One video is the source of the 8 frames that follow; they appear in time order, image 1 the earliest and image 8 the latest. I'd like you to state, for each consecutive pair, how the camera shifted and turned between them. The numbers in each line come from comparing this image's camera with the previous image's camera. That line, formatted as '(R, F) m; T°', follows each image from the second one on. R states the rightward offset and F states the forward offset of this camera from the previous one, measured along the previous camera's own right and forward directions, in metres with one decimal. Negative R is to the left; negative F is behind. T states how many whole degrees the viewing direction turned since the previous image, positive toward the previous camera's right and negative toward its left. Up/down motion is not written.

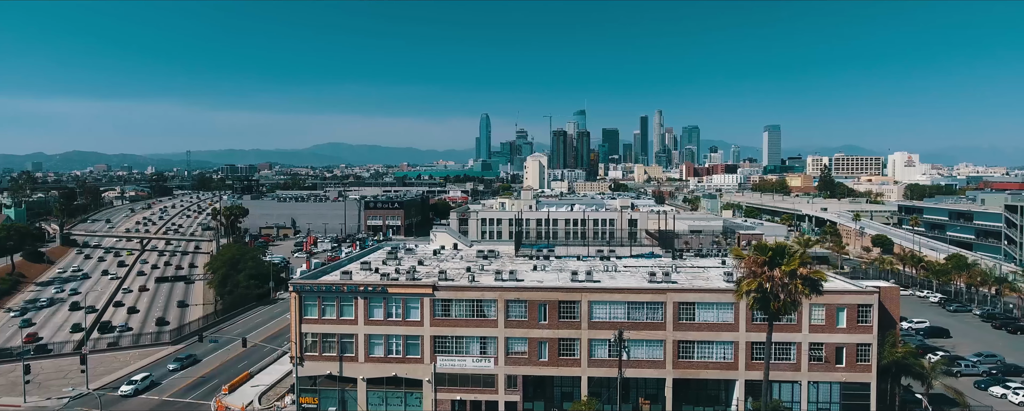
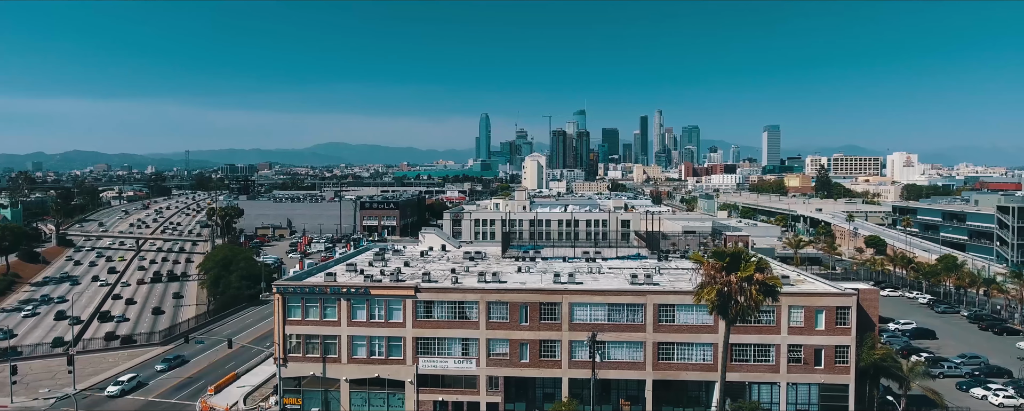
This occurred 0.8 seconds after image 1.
(+1.1, -0.3) m; 0°
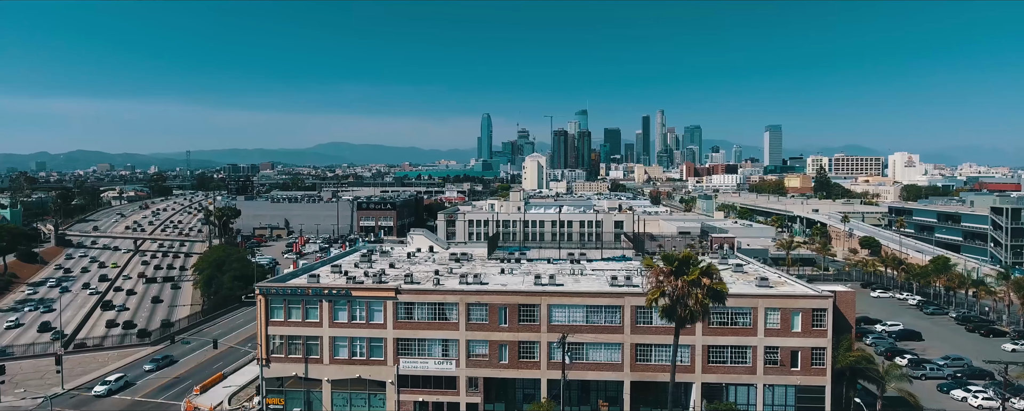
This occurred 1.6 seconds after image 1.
(+1.4, -0.4) m; 0°
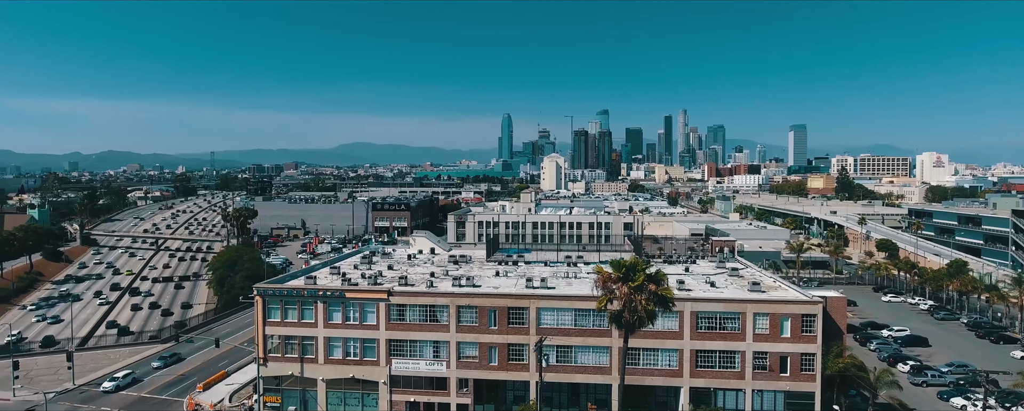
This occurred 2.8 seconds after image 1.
(+2.0, -0.4) m; -2°
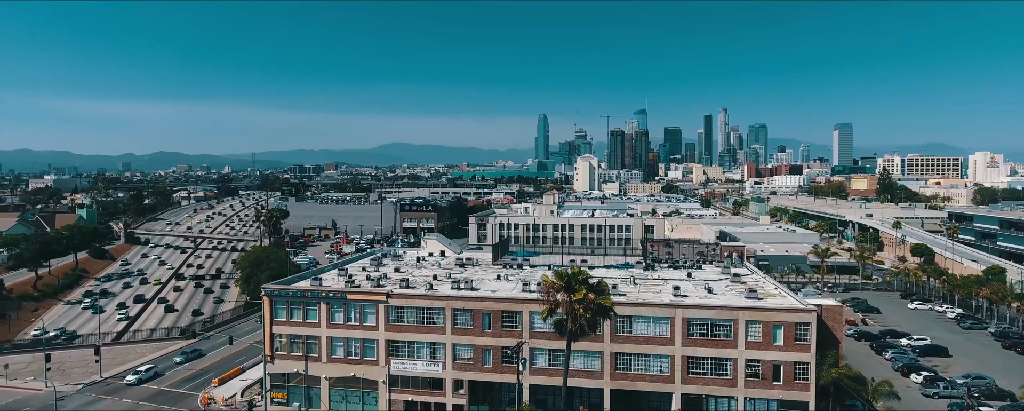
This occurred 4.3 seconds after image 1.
(+2.7, -0.6) m; -4°
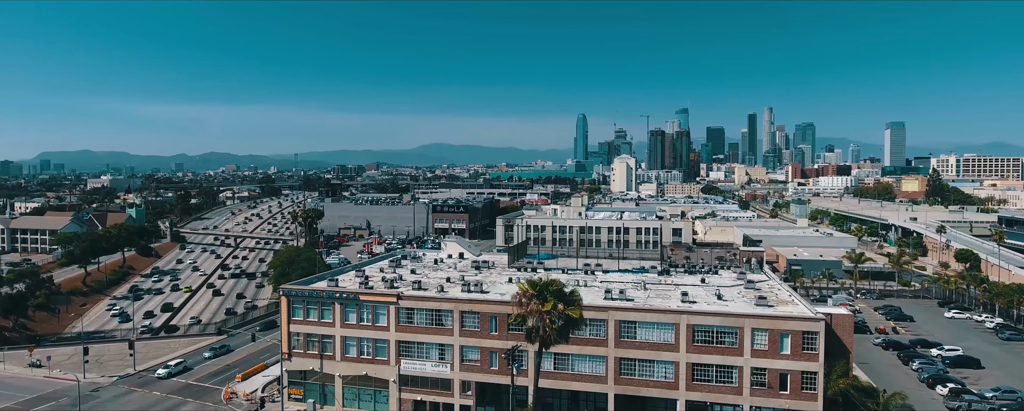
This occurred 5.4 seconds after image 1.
(+2.1, -0.4) m; -4°
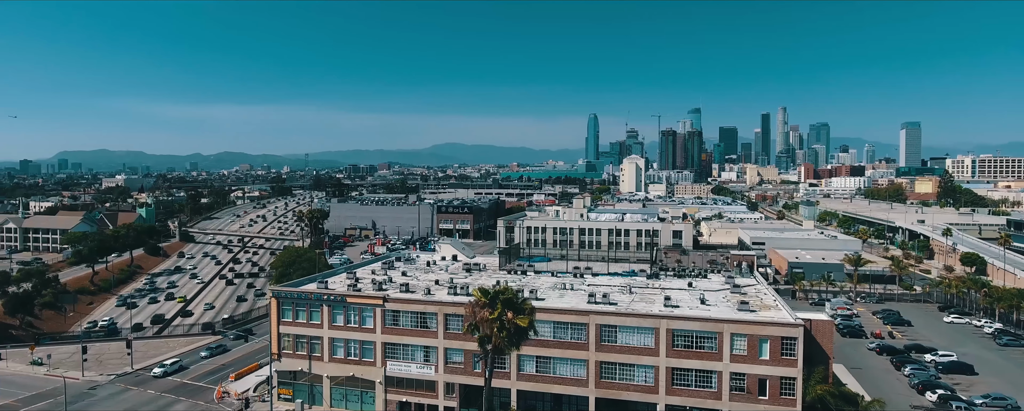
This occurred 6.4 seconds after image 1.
(+1.9, -0.4) m; -1°
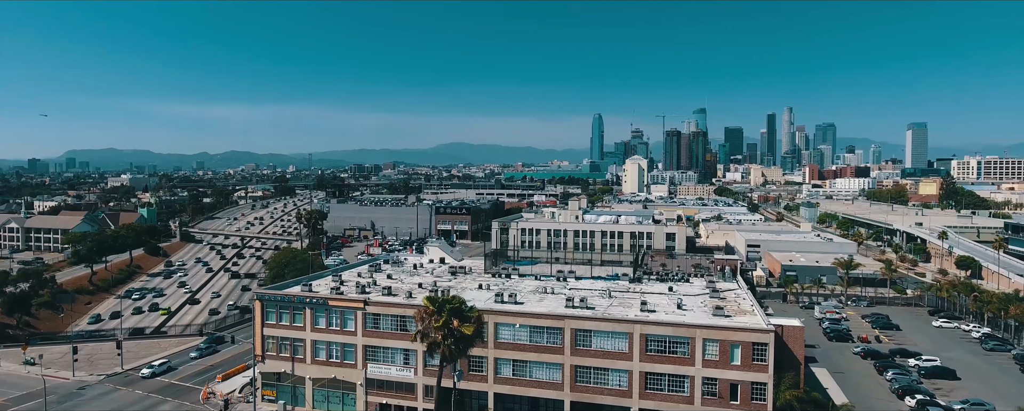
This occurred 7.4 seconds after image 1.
(+1.8, -0.4) m; -1°
